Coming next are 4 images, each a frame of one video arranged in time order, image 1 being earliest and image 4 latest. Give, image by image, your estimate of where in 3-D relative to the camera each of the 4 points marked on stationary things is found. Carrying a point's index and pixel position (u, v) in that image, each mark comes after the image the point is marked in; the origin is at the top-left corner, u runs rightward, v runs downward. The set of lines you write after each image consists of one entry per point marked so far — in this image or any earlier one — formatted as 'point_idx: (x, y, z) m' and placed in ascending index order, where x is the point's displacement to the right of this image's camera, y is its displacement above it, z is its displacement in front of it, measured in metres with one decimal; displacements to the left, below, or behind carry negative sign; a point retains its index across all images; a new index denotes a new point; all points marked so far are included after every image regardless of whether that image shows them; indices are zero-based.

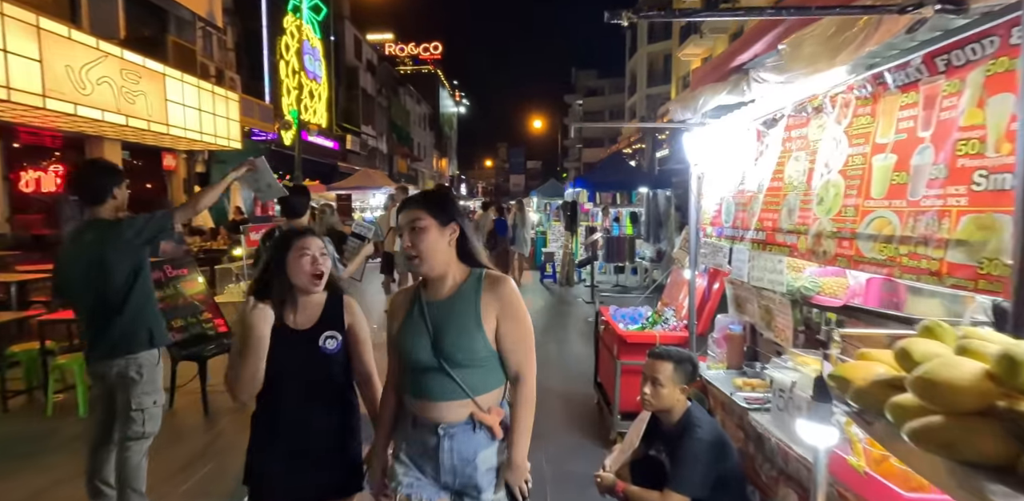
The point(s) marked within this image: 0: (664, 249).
0: (+3.1, 0.0, +11.3) m
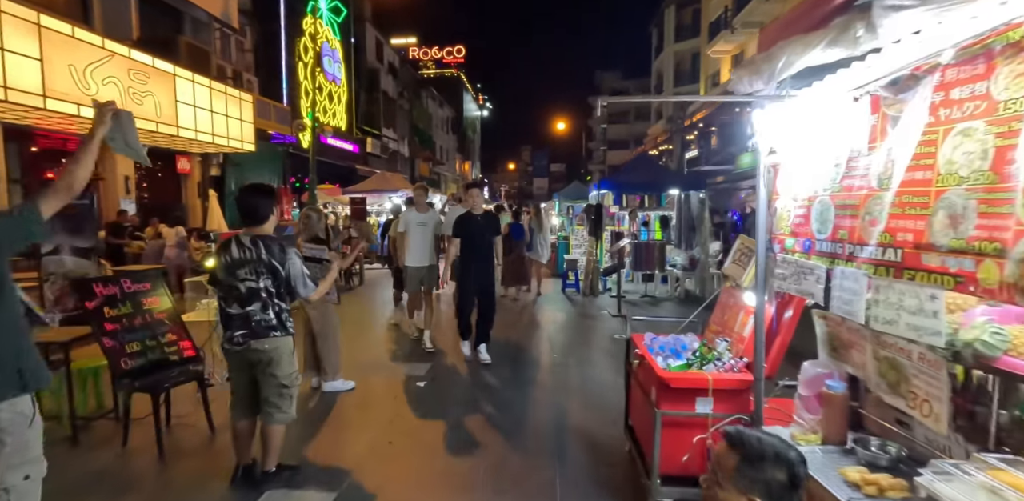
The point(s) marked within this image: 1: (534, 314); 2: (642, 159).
0: (+3.4, -0.1, +10.4) m
1: (+0.4, -1.0, +9.0) m
2: (+2.5, +1.8, +11.0) m
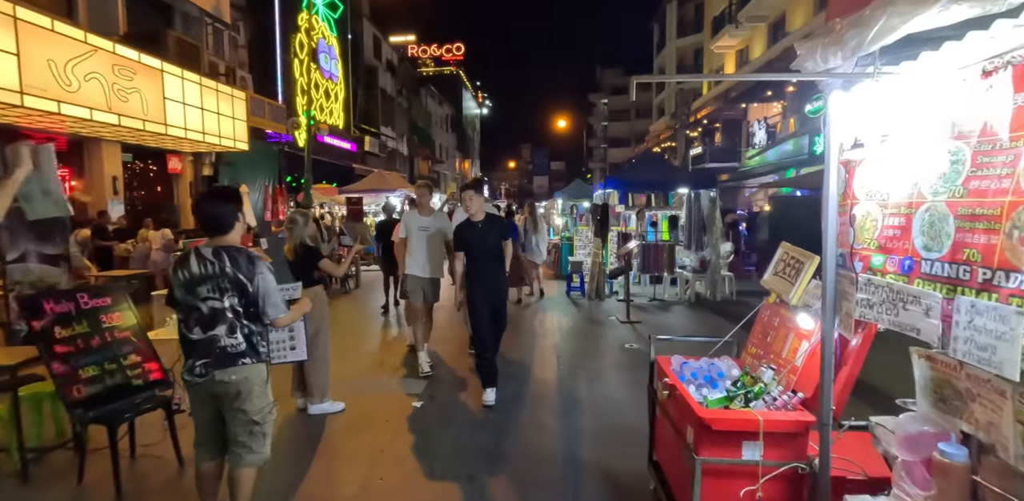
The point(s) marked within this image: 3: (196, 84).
0: (+3.5, -0.1, +9.9) m
1: (+0.4, -1.0, +8.5) m
2: (+2.6, +1.8, +10.5) m
3: (-7.5, +4.0, +13.4) m
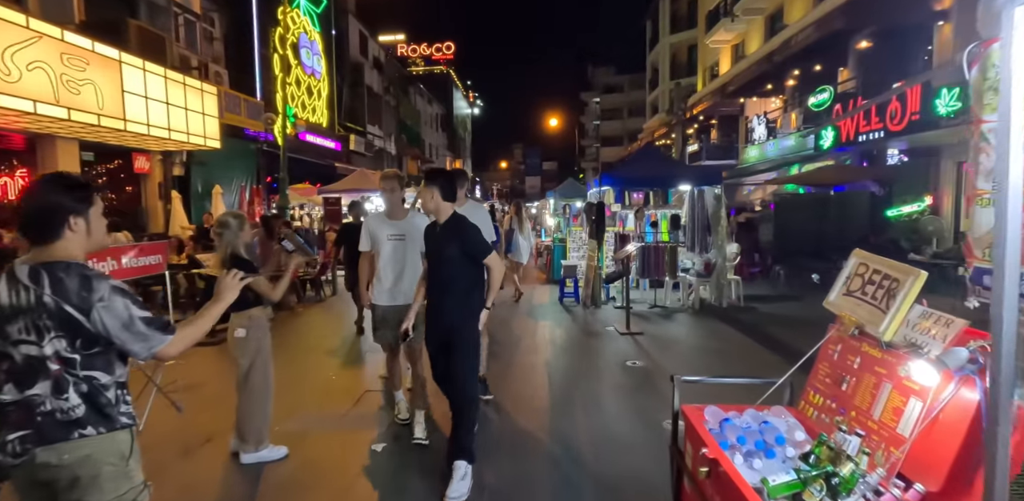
0: (+3.3, -0.2, +9.1) m
1: (+0.2, -1.1, +7.7) m
2: (+2.4, +1.7, +9.7) m
3: (-7.8, +3.9, +12.5) m
